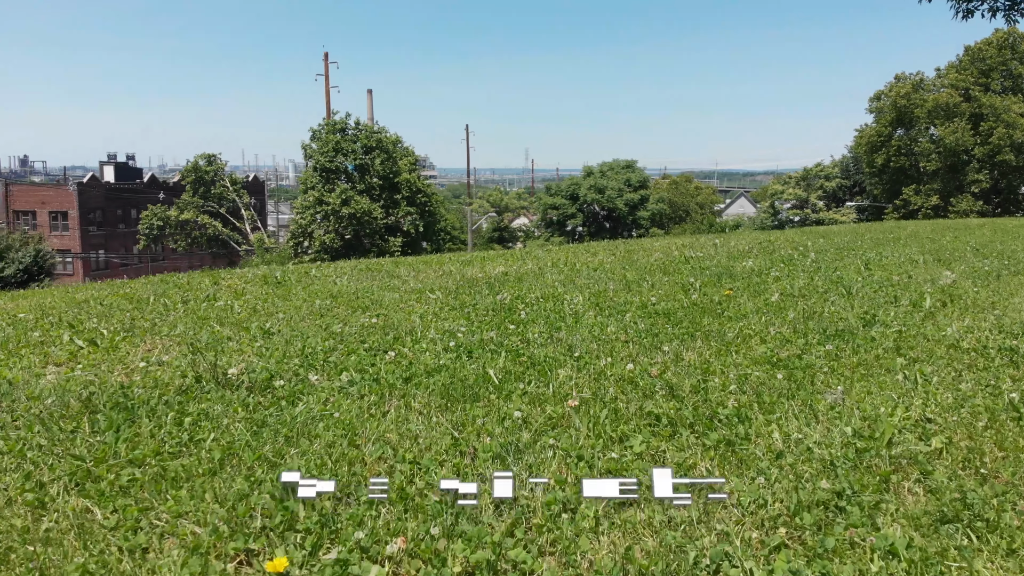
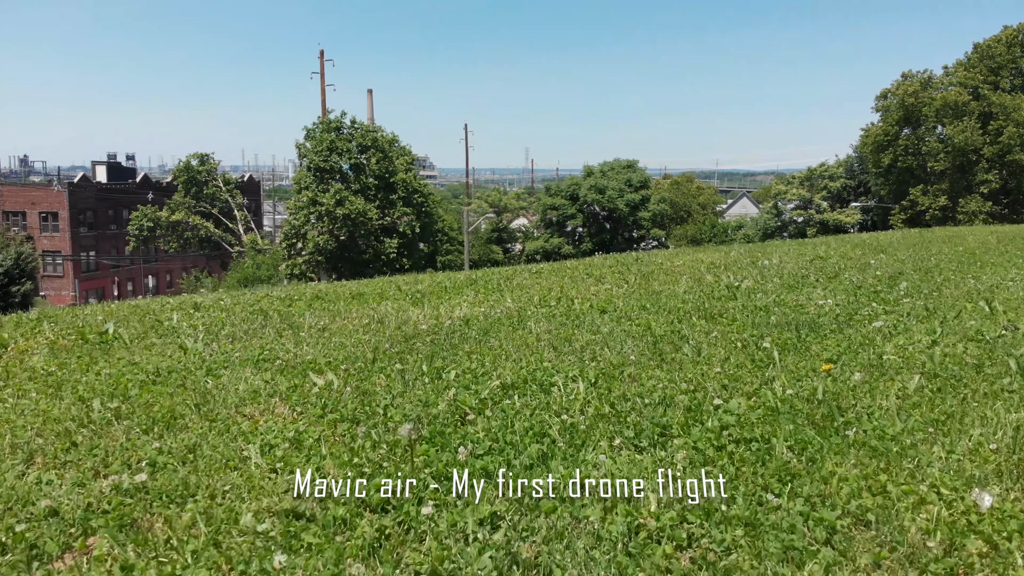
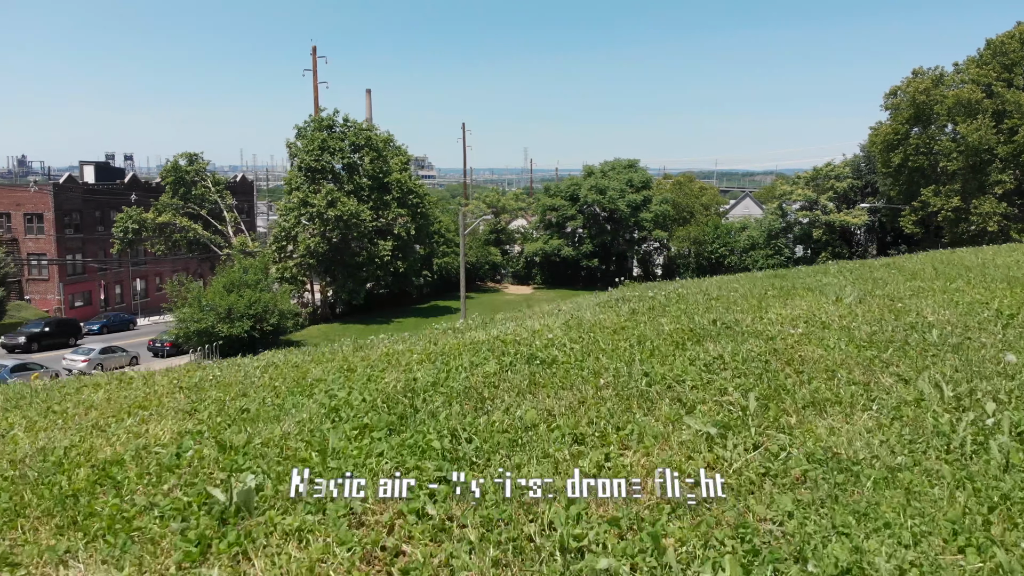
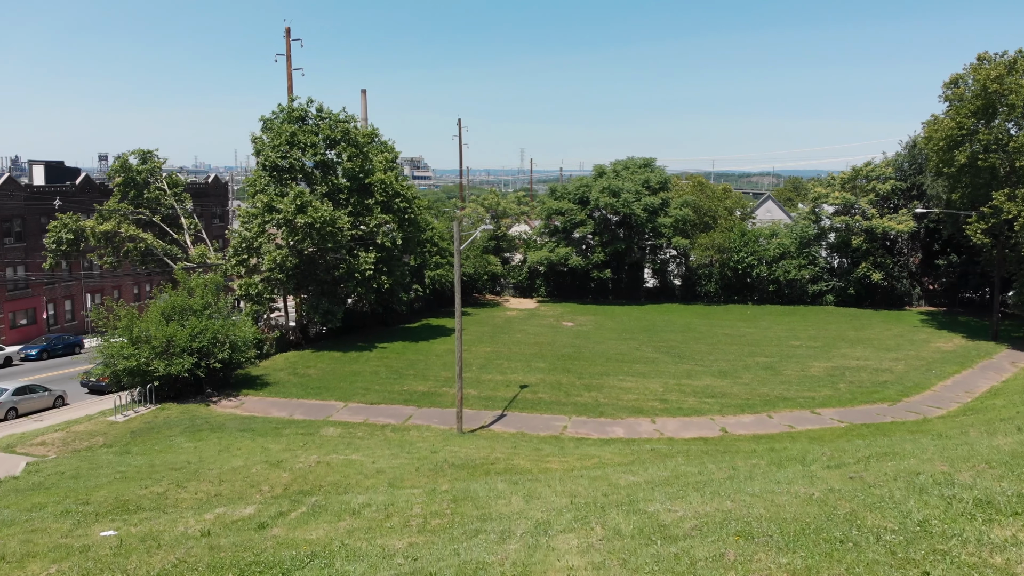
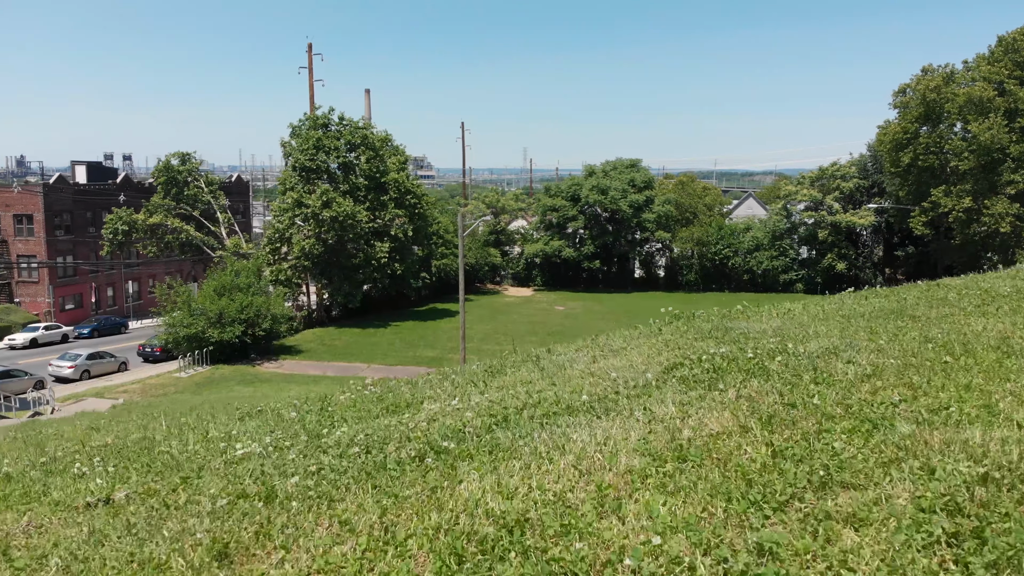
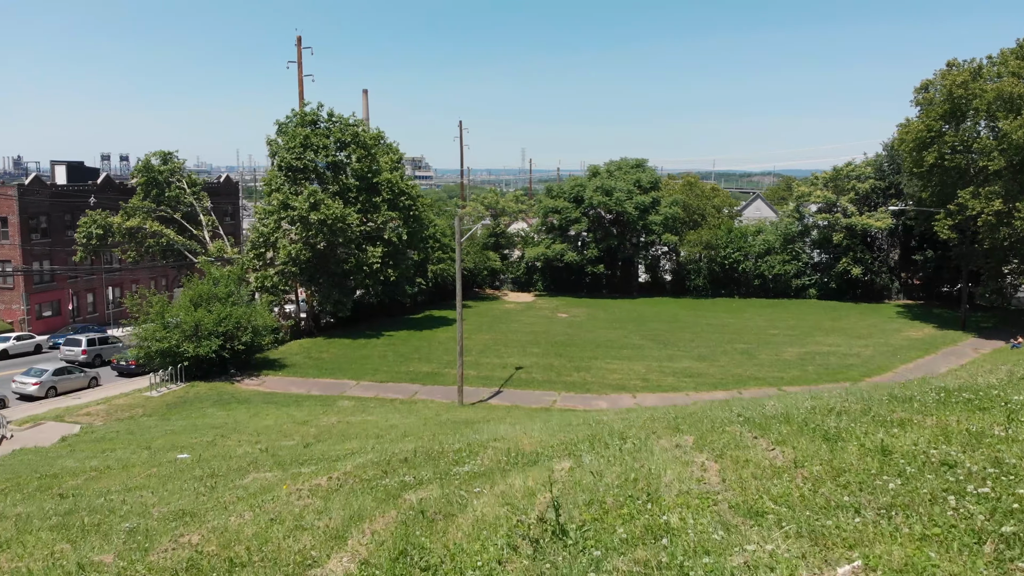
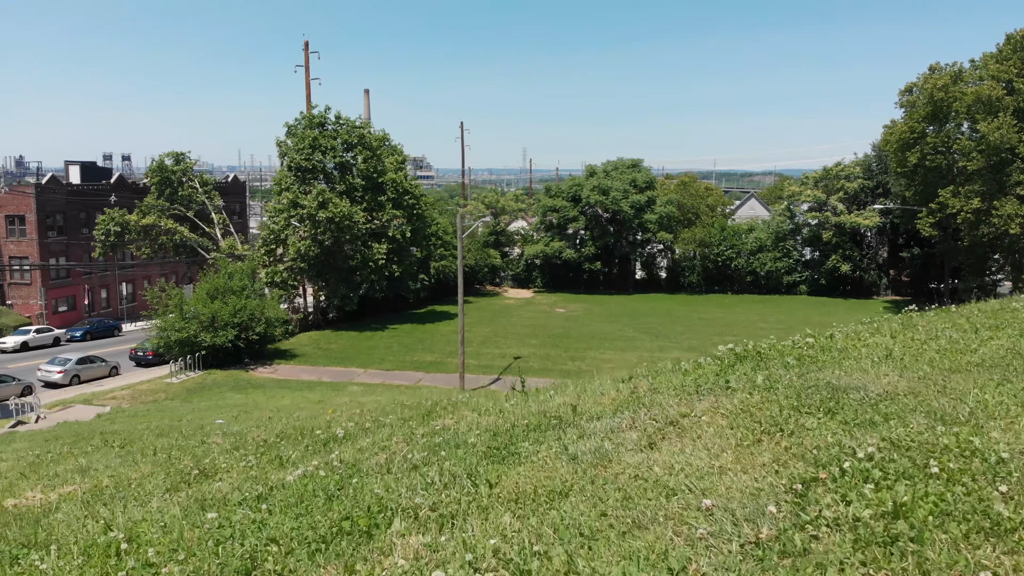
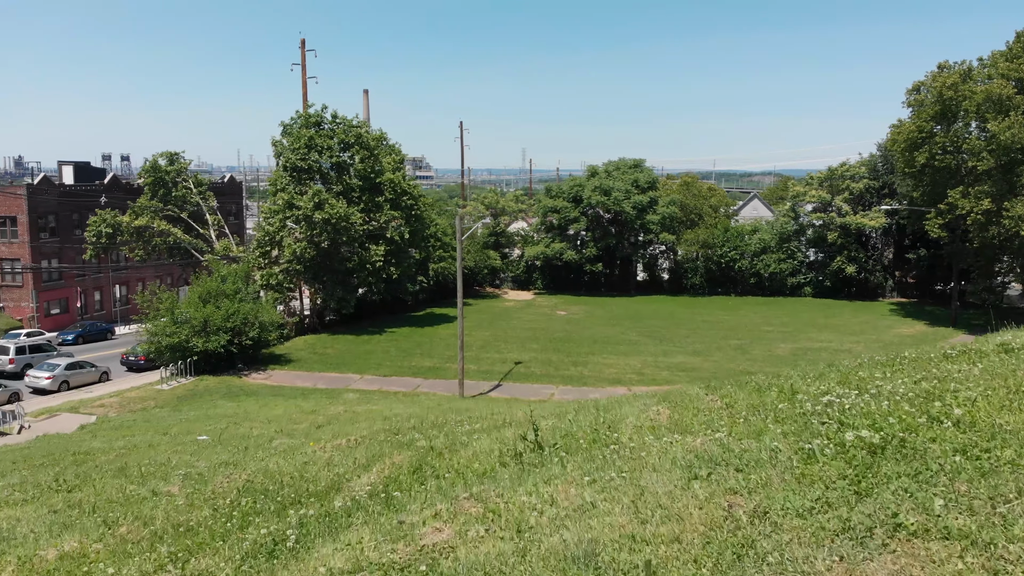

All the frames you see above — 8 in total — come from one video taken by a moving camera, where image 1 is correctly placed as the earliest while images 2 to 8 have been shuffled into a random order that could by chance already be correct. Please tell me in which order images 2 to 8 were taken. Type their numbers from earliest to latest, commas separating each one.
2, 3, 5, 7, 8, 6, 4
